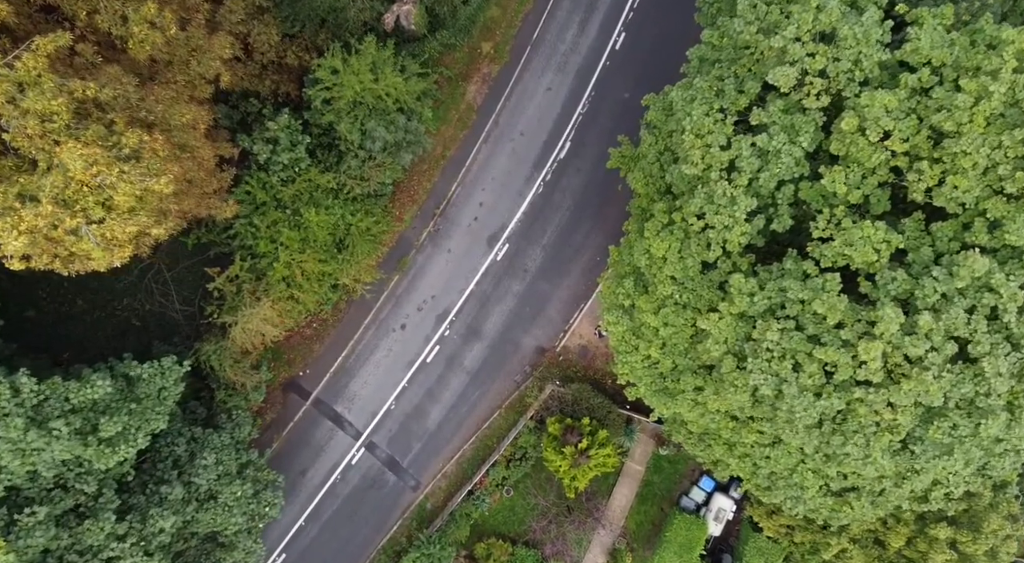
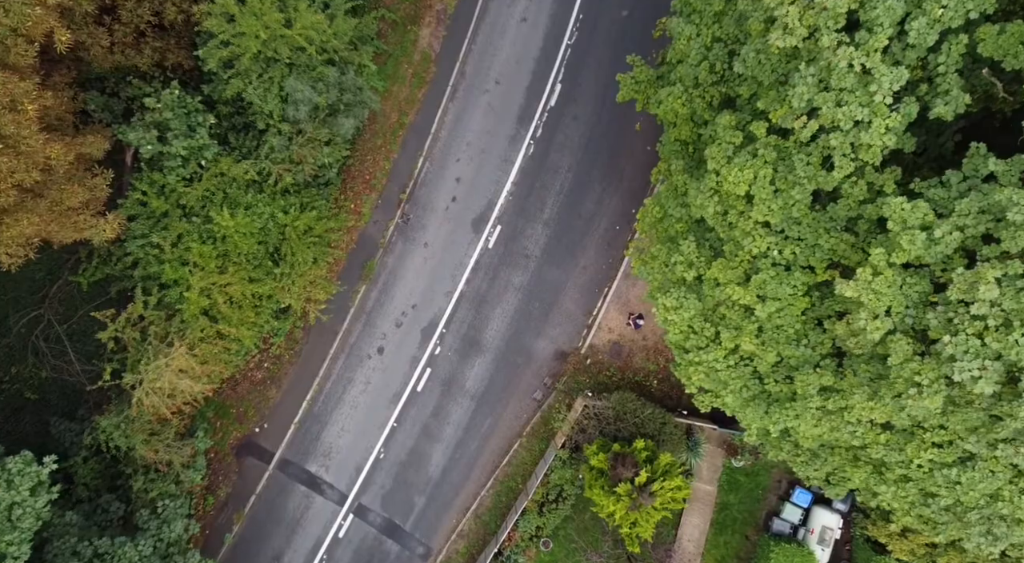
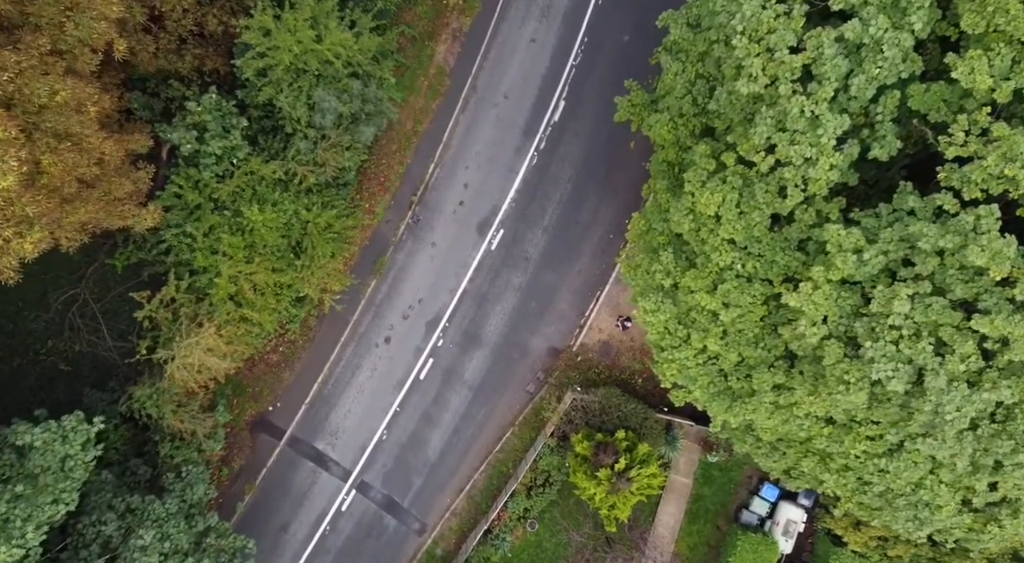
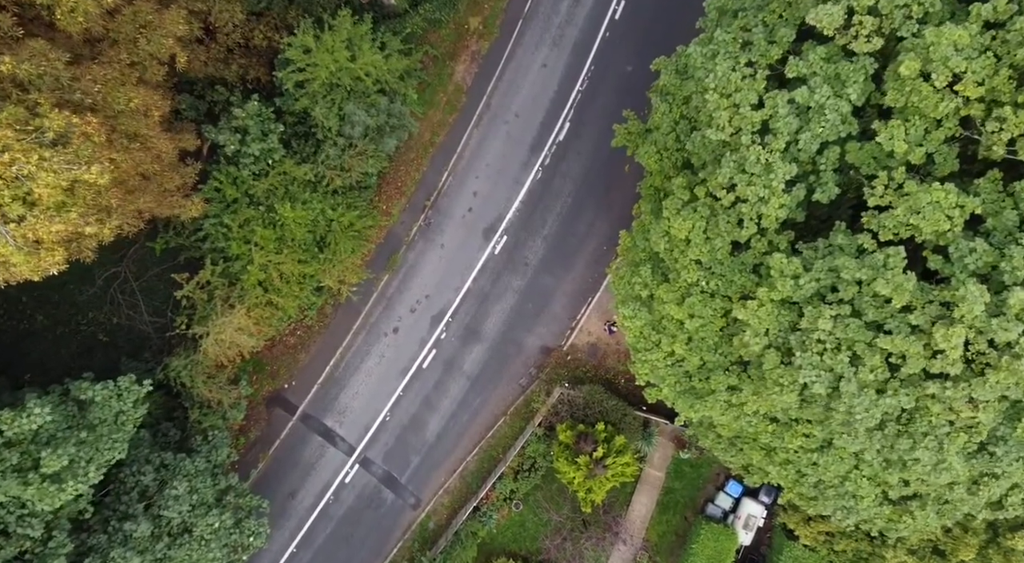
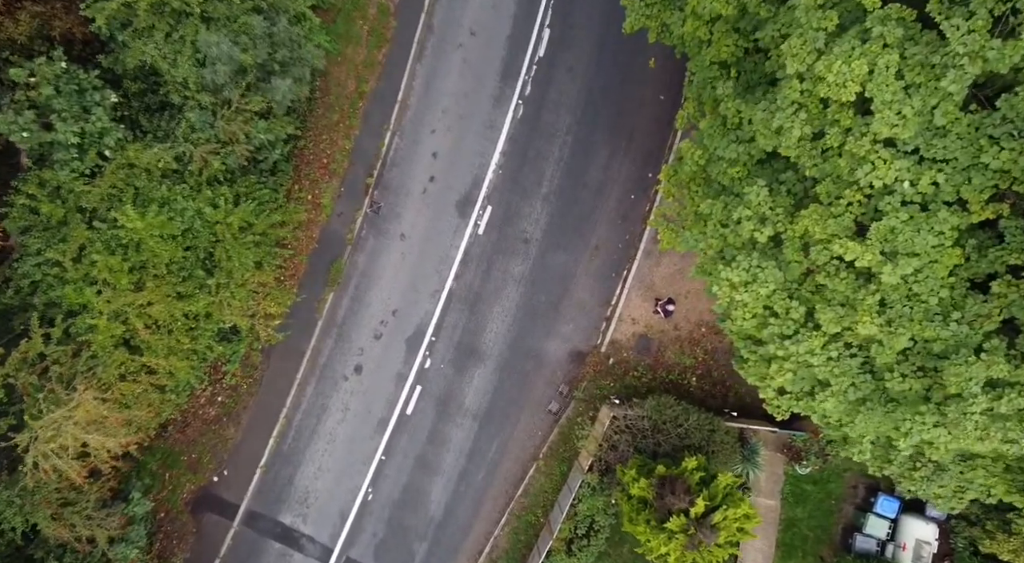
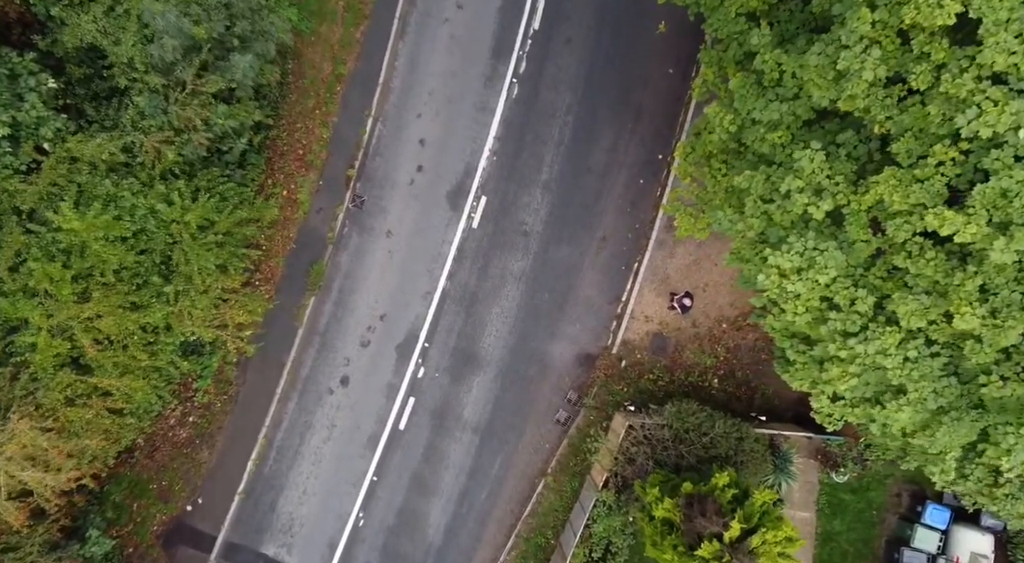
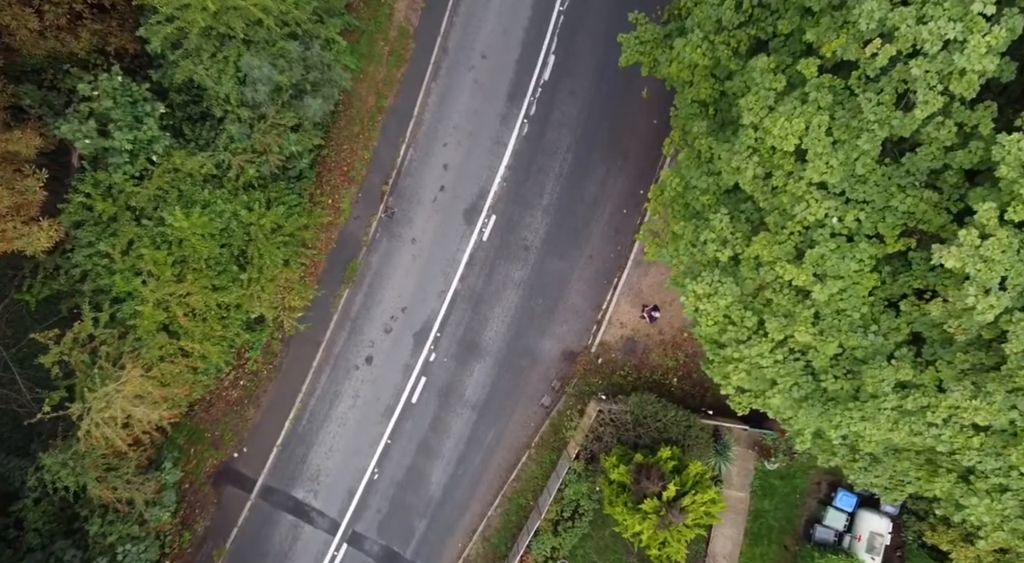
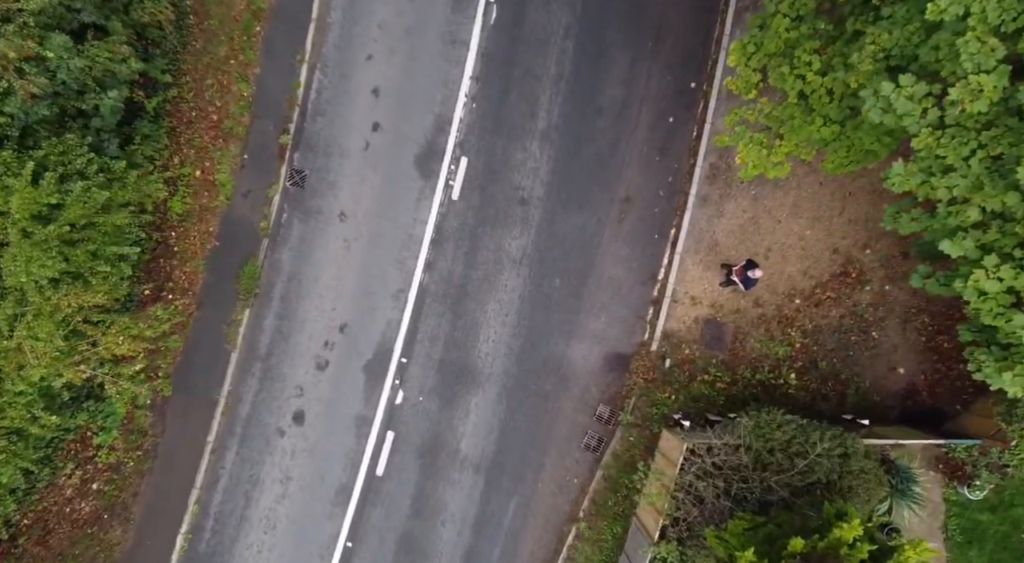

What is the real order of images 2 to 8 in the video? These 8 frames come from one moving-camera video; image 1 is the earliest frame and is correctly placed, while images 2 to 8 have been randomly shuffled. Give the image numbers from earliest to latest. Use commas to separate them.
4, 3, 2, 7, 5, 6, 8
